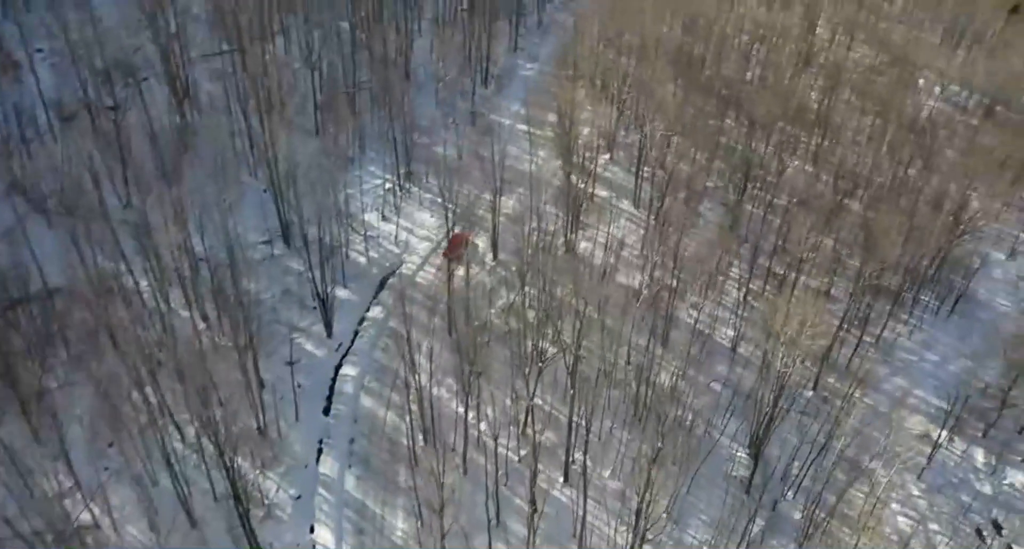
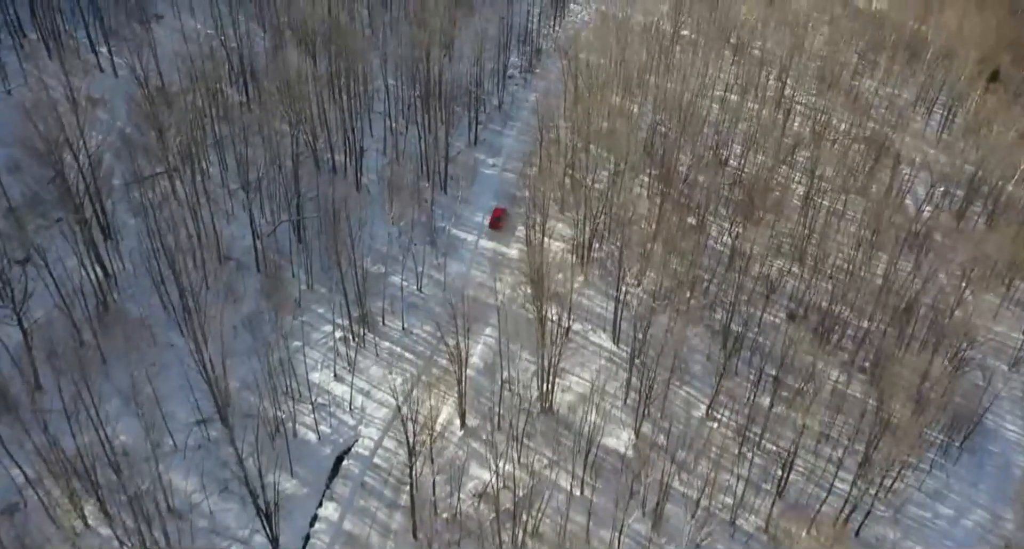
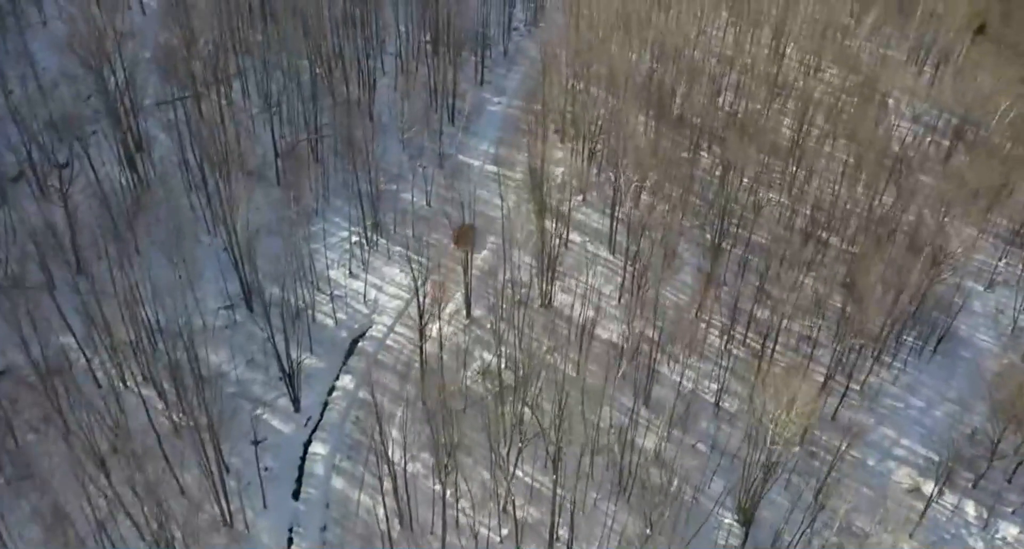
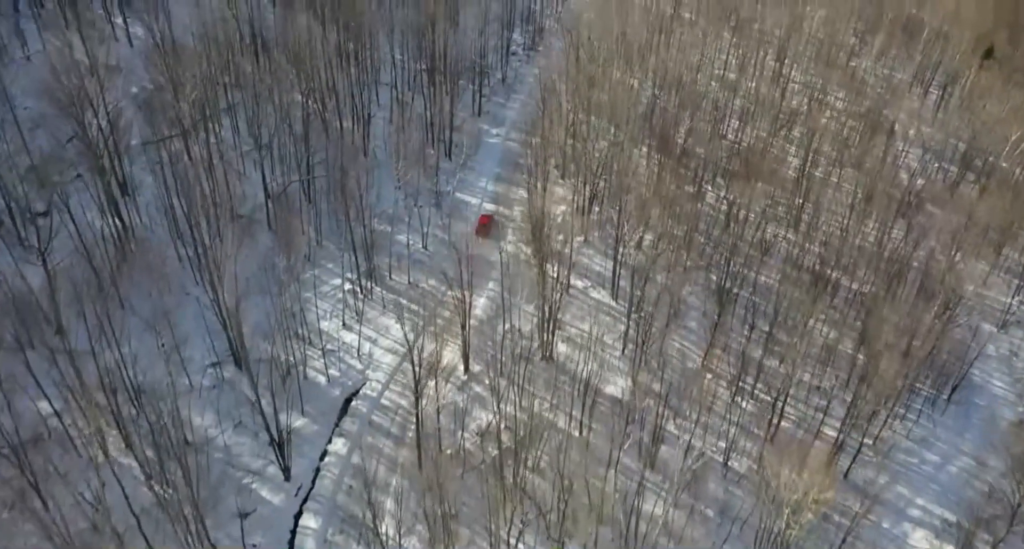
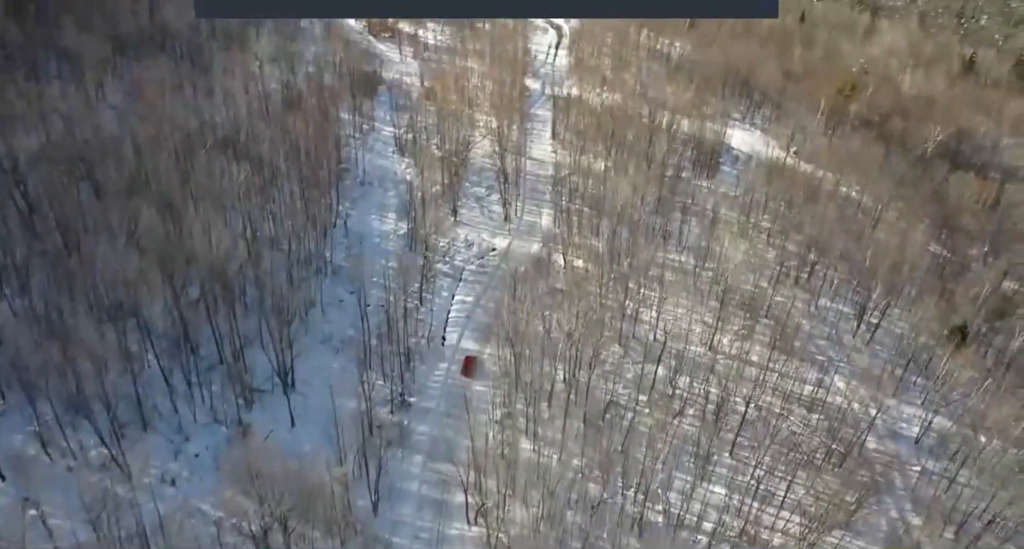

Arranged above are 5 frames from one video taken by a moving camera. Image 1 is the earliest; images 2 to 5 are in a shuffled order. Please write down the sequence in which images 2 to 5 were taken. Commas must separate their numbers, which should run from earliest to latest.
3, 4, 2, 5
